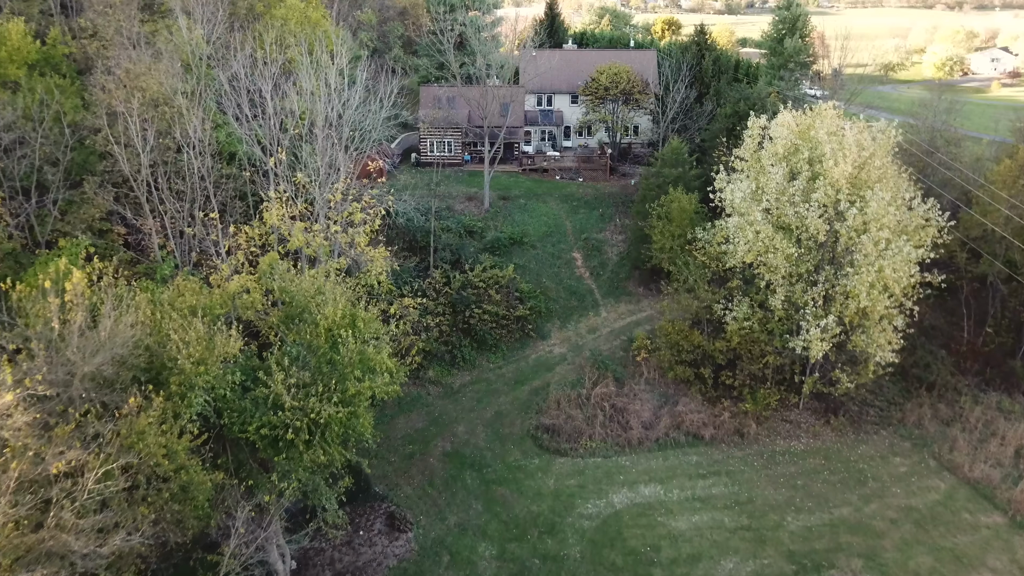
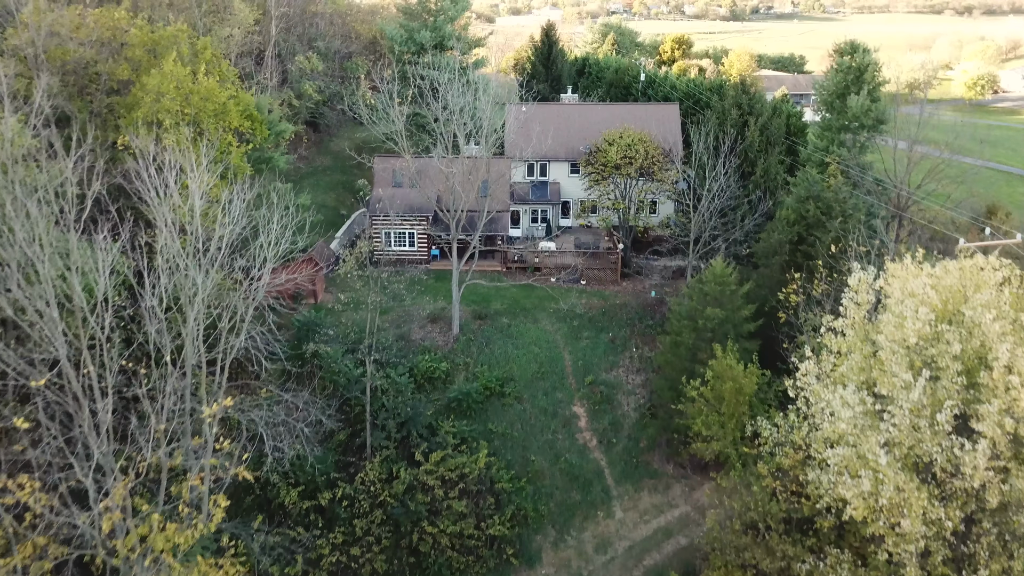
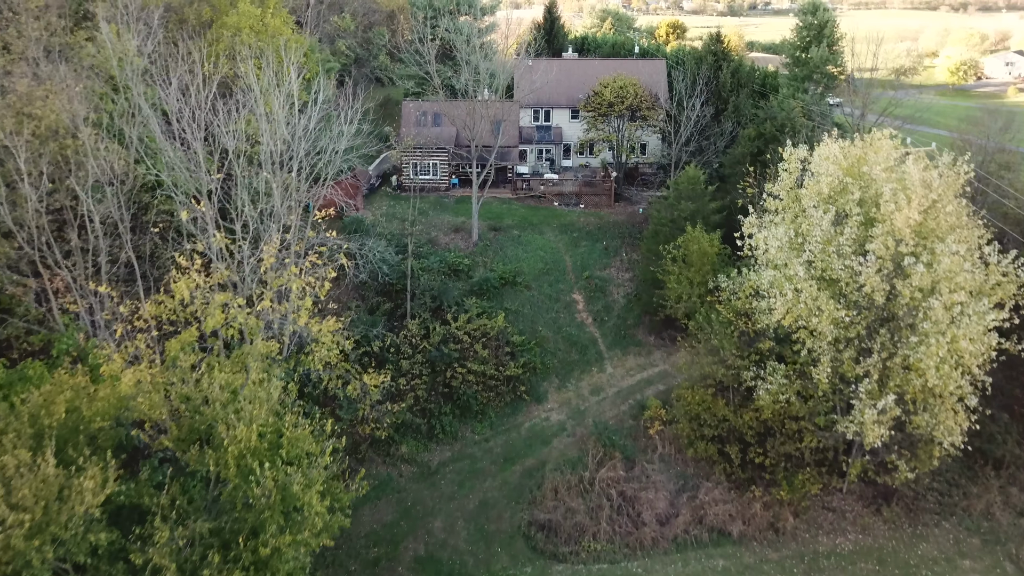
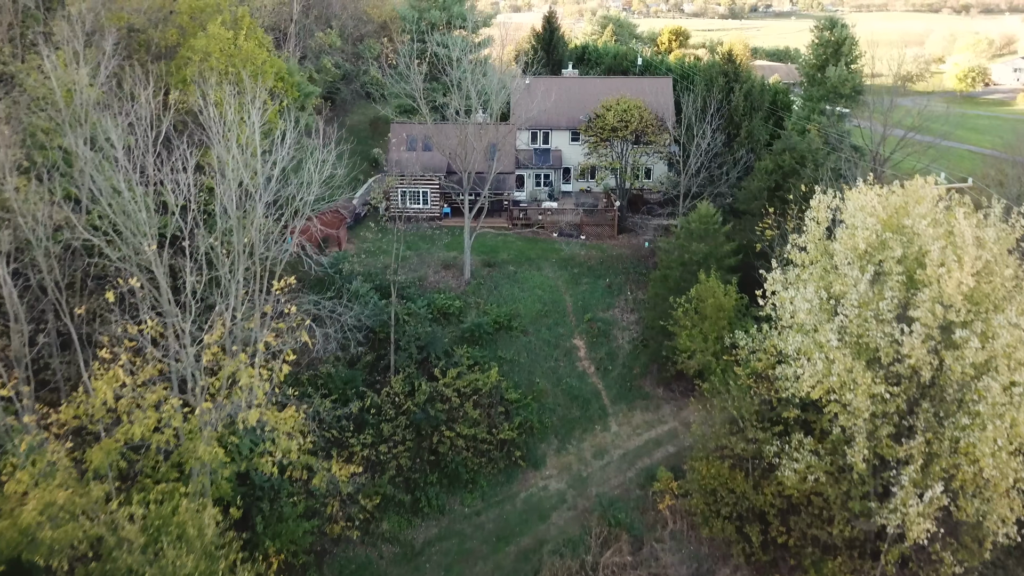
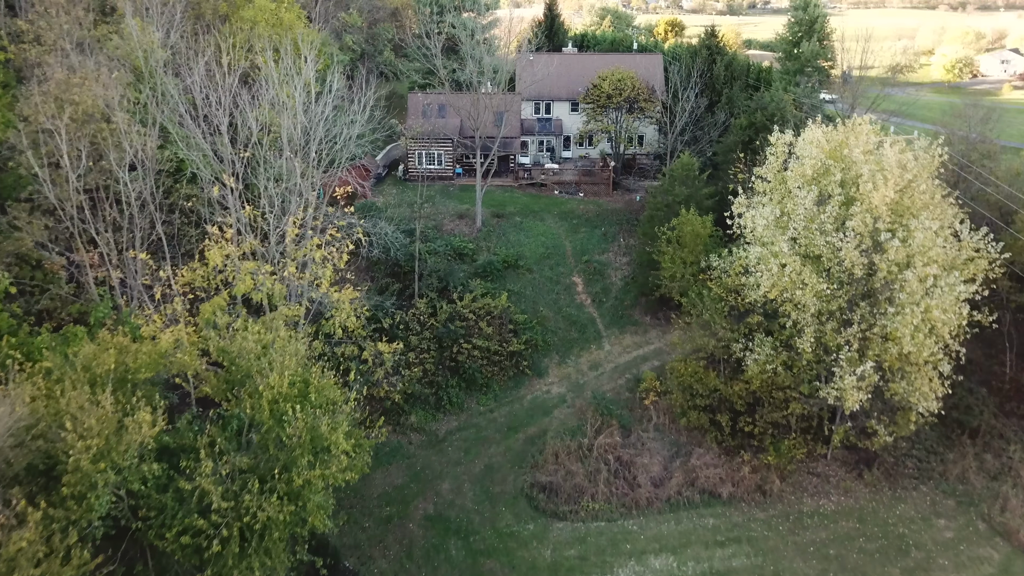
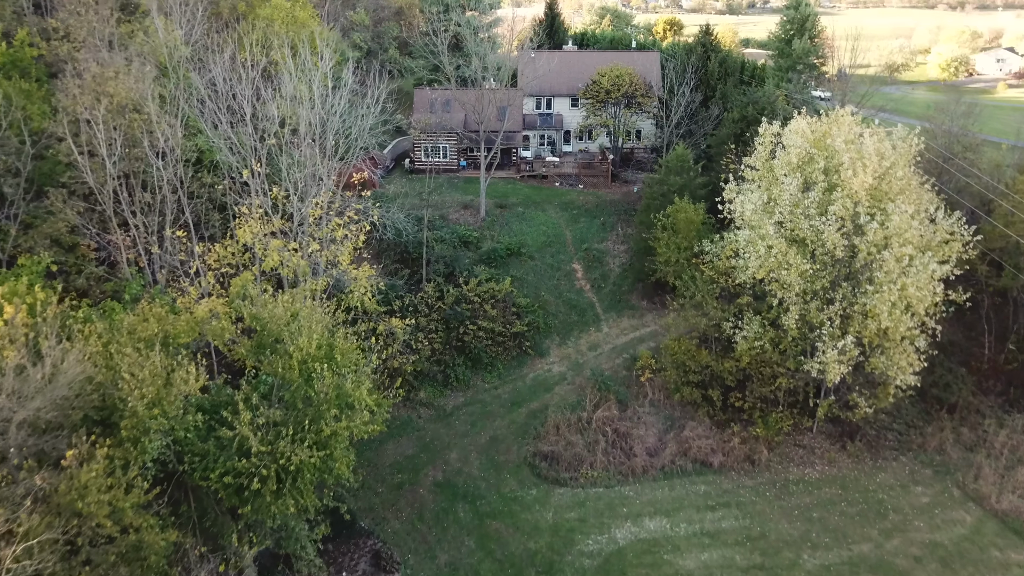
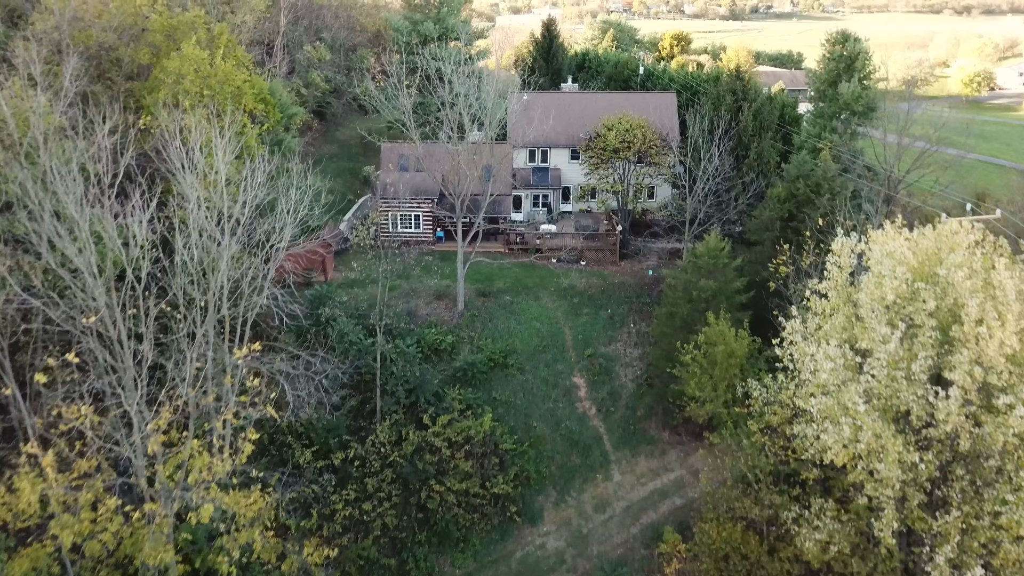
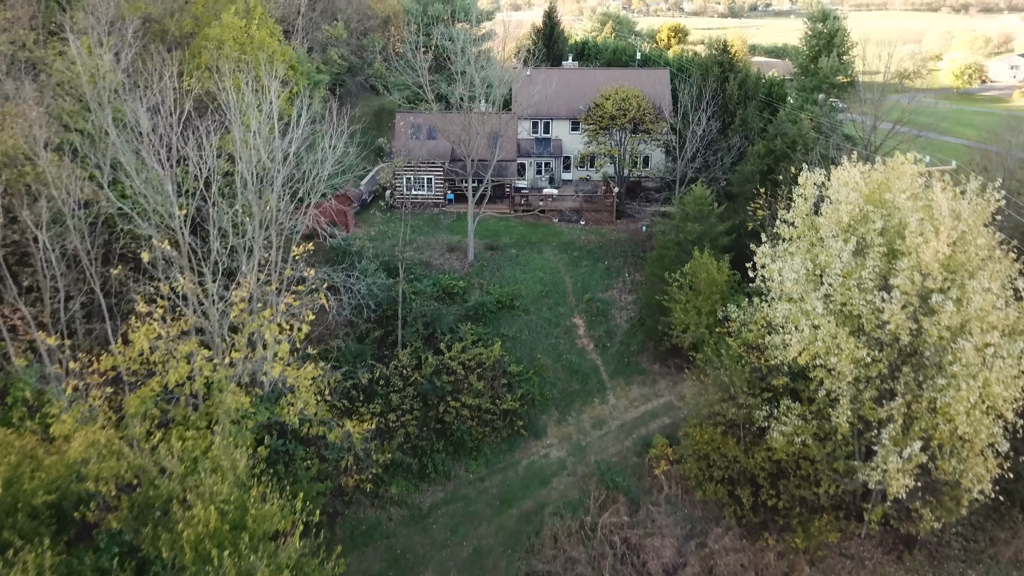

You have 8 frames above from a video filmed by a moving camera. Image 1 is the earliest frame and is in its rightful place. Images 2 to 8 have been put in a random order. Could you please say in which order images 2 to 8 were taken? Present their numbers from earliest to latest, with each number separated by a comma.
6, 5, 3, 8, 4, 7, 2
